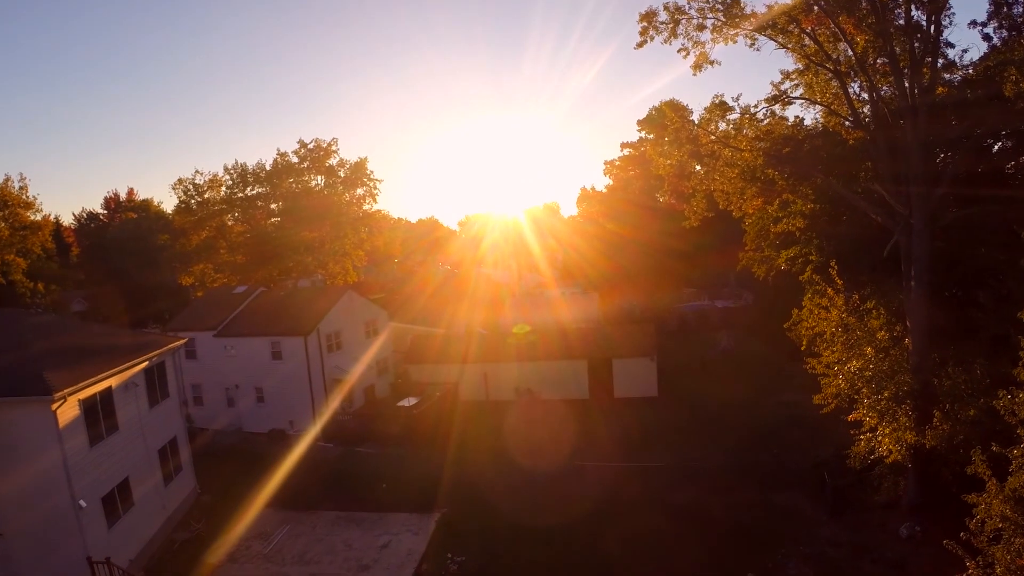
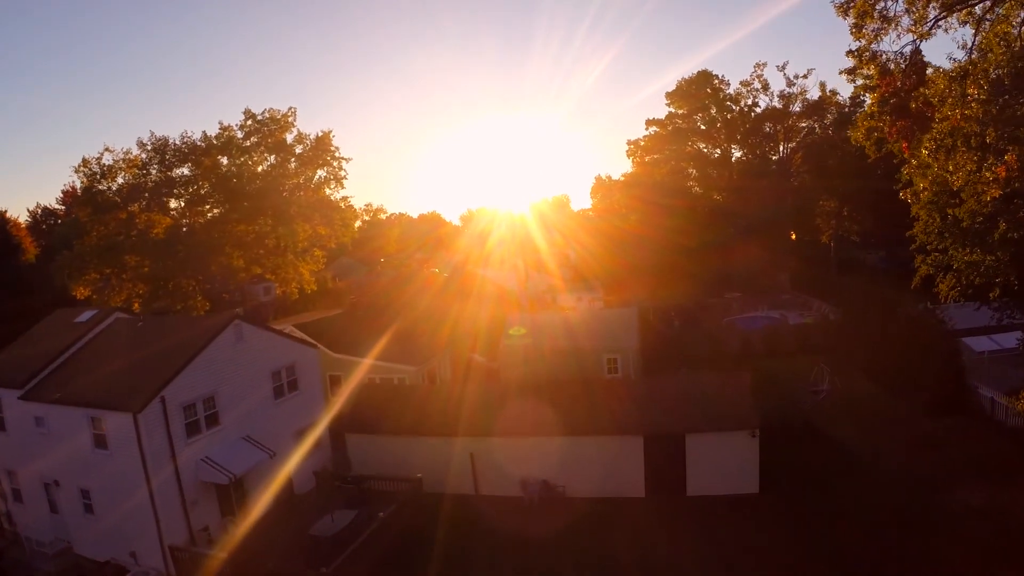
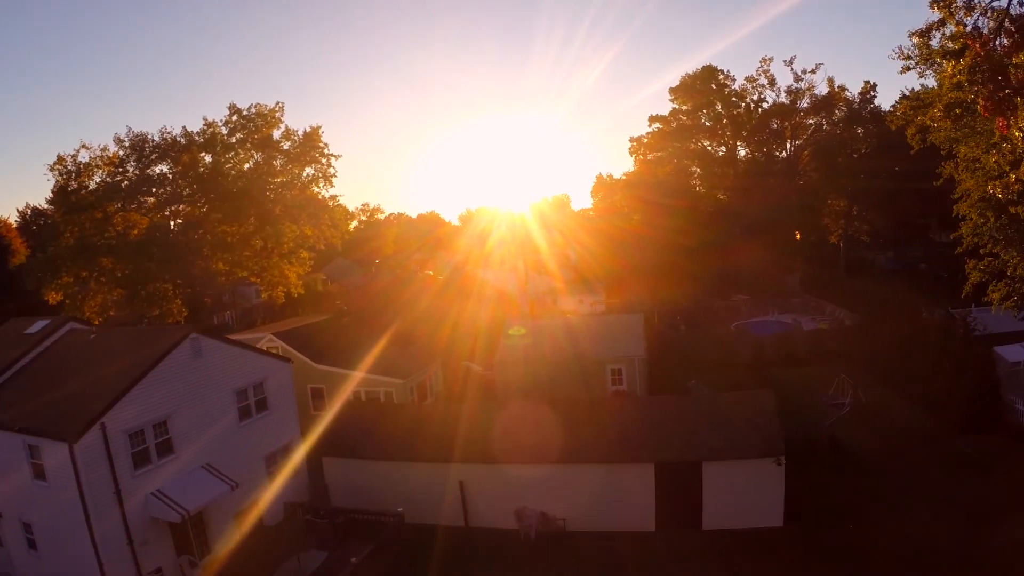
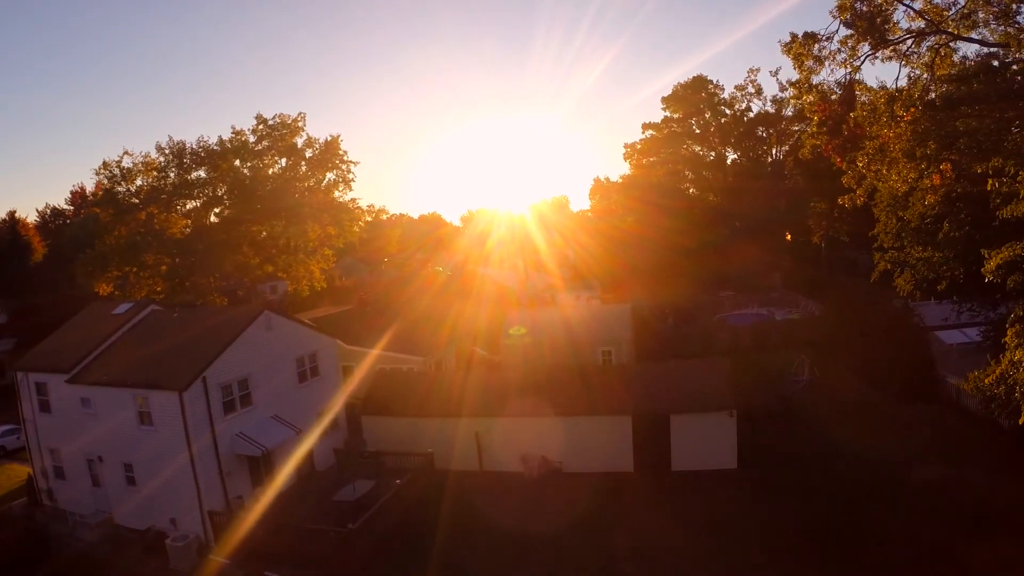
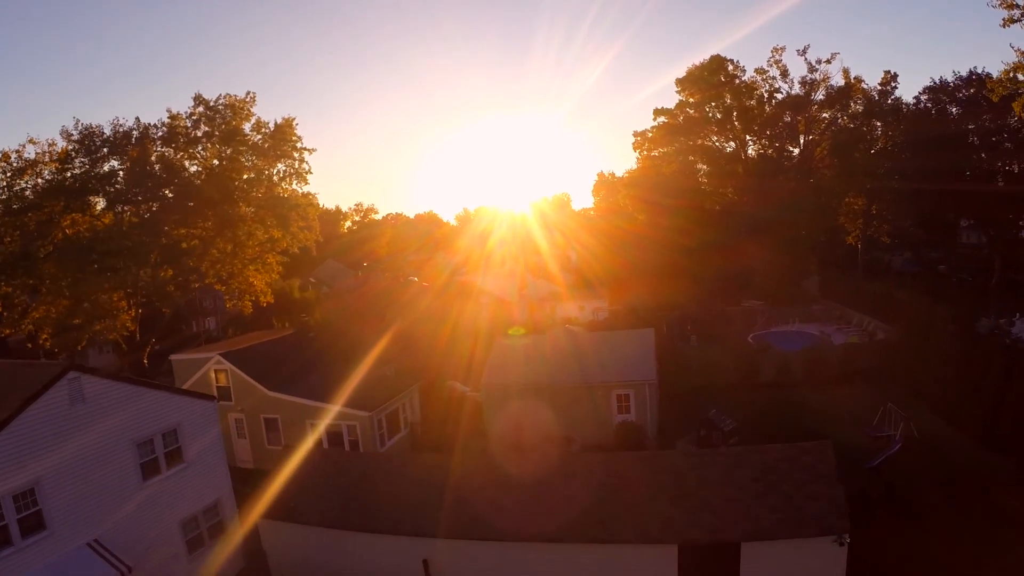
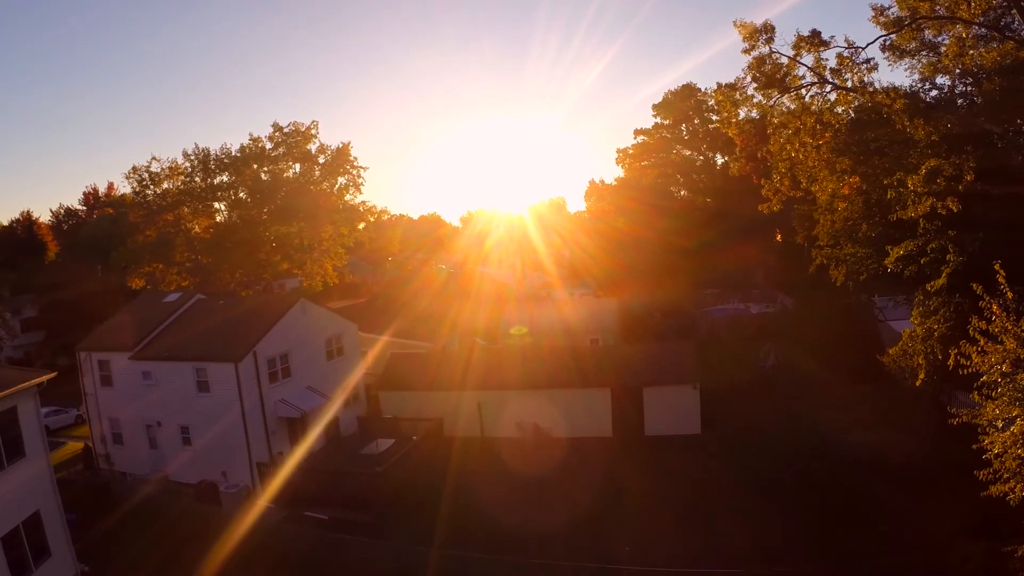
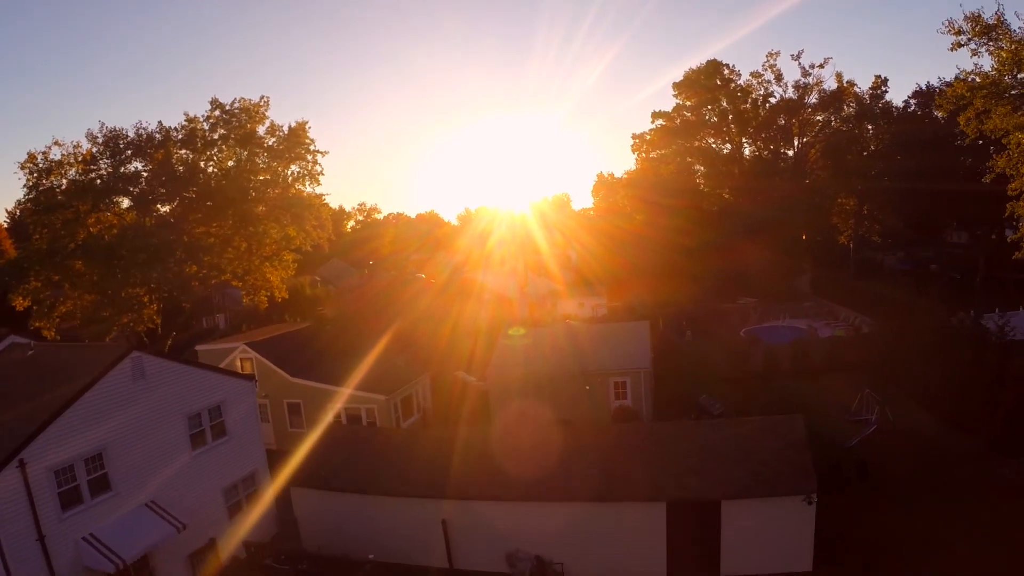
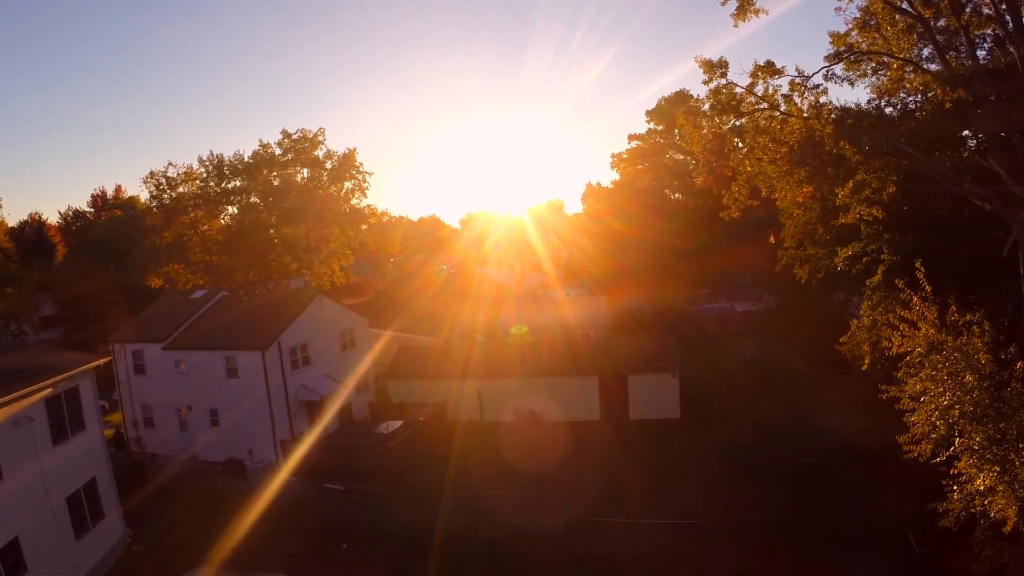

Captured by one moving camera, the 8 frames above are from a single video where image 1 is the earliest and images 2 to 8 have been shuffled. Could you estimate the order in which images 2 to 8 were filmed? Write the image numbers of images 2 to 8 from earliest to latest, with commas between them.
8, 6, 4, 2, 3, 7, 5
